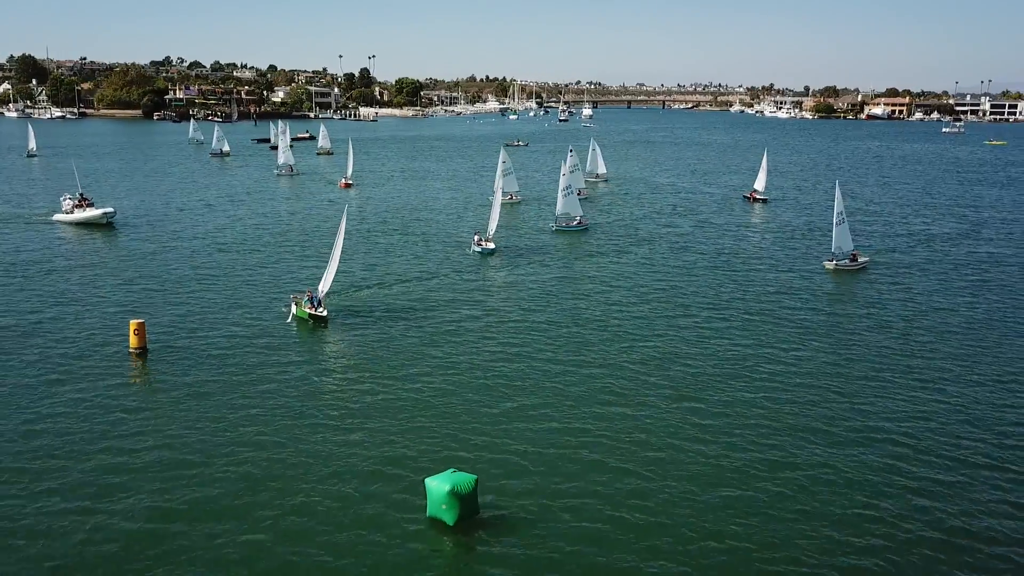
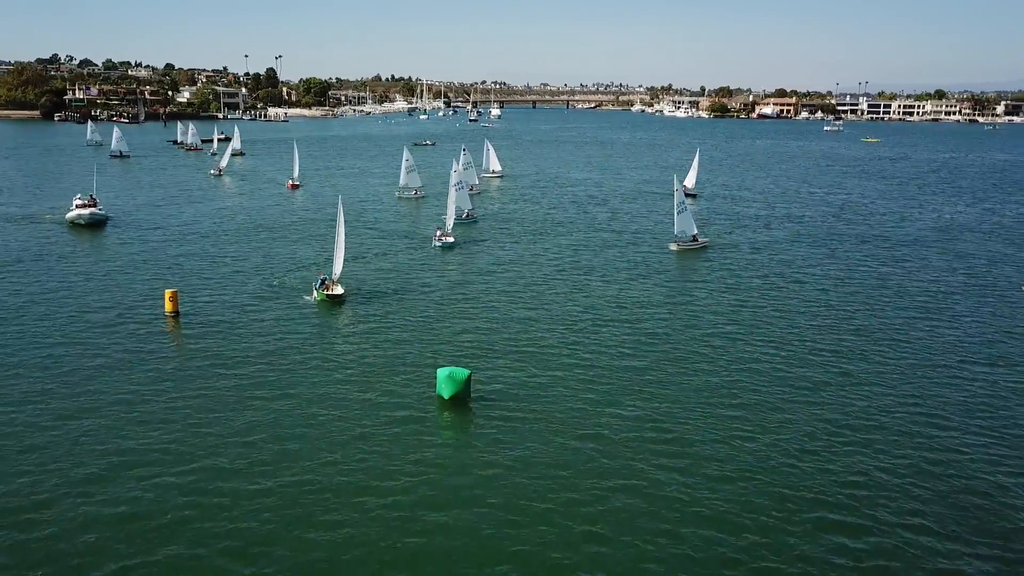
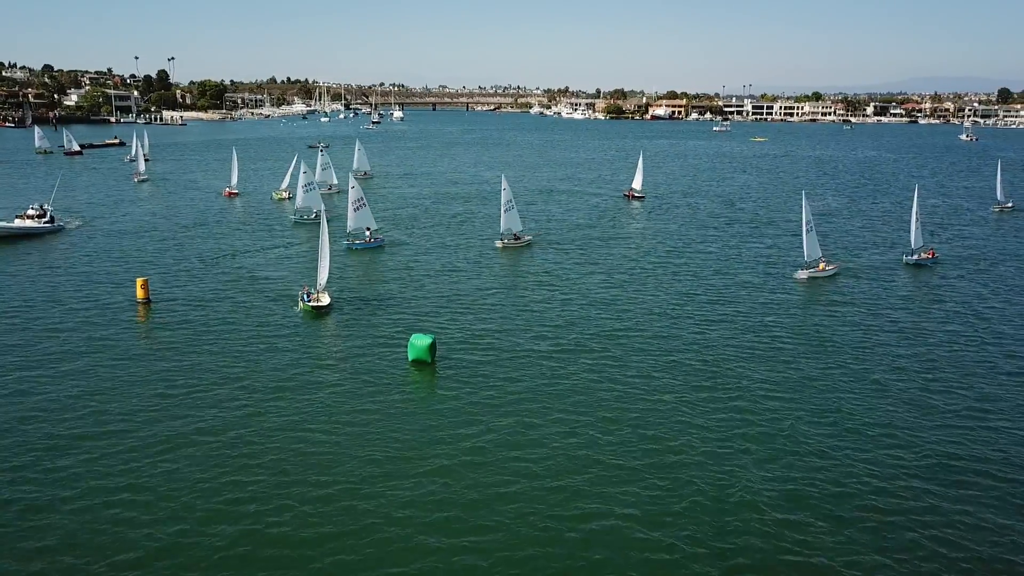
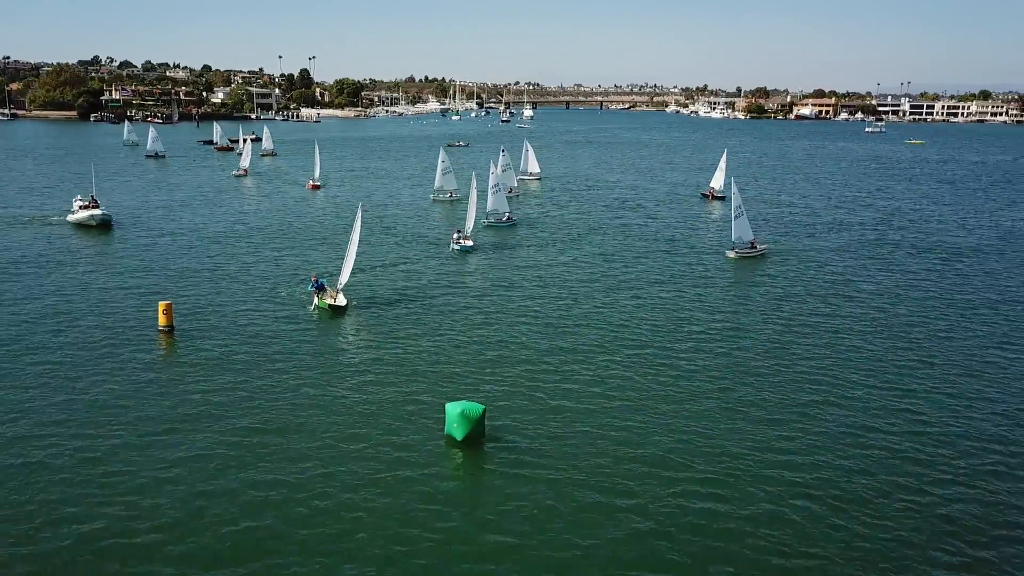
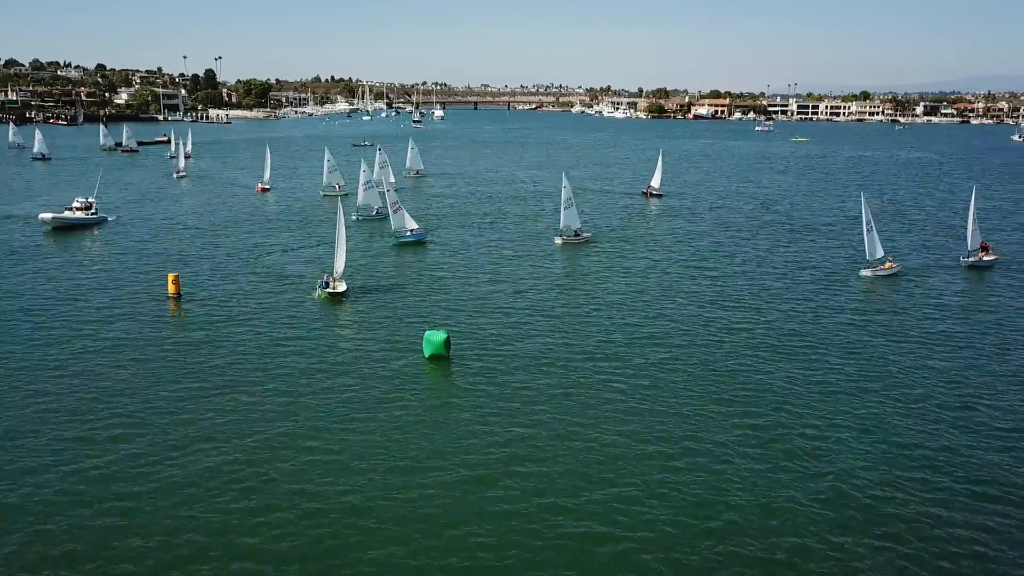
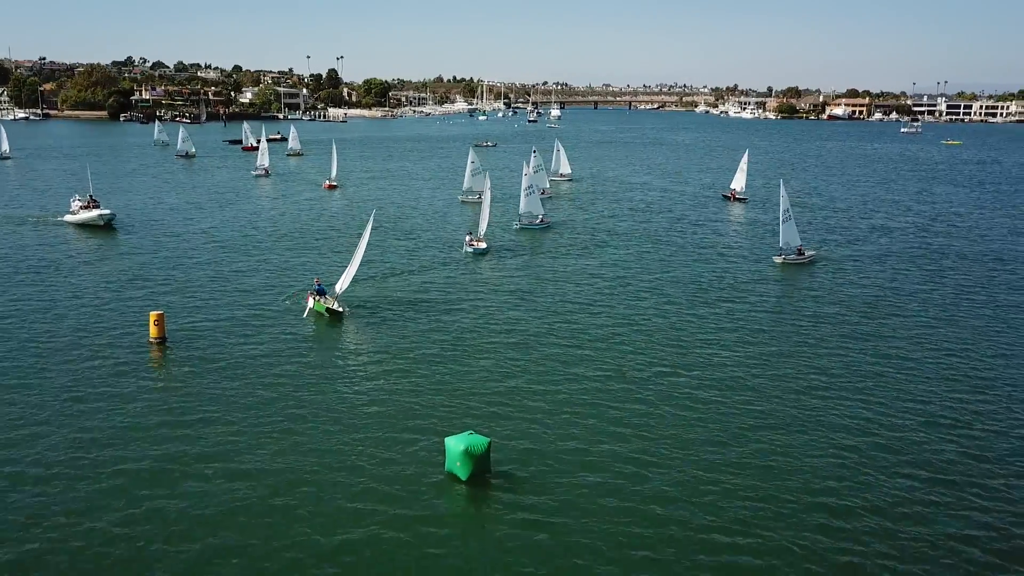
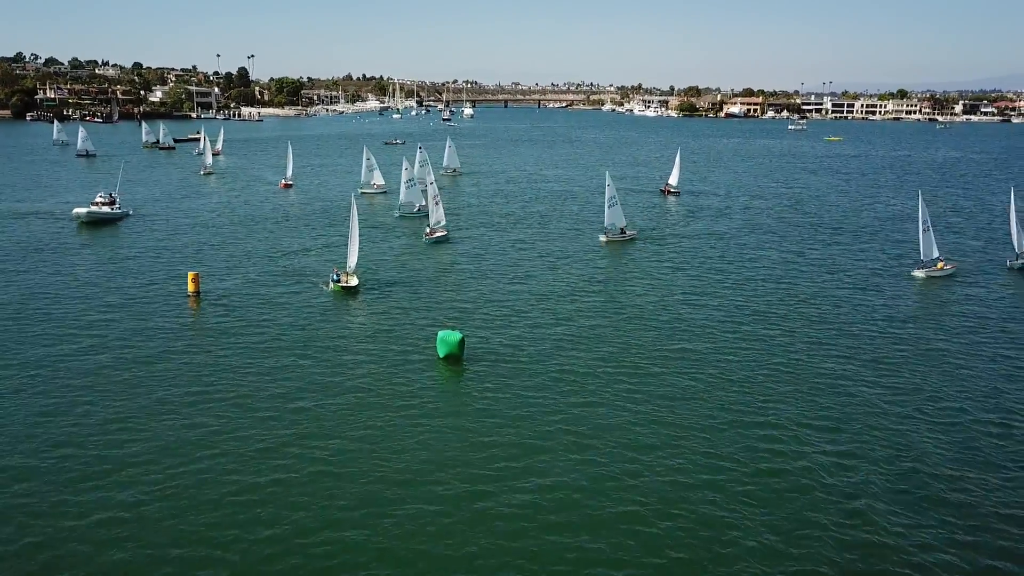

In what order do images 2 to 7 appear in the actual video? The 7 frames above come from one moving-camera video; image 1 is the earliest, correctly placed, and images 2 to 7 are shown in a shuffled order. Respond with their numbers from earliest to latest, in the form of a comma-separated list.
6, 4, 2, 7, 5, 3
